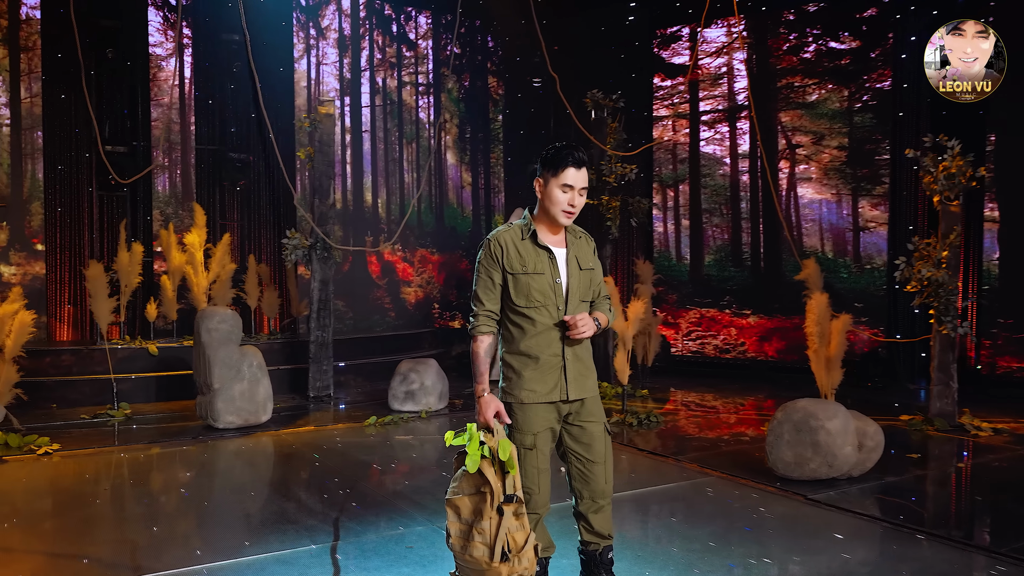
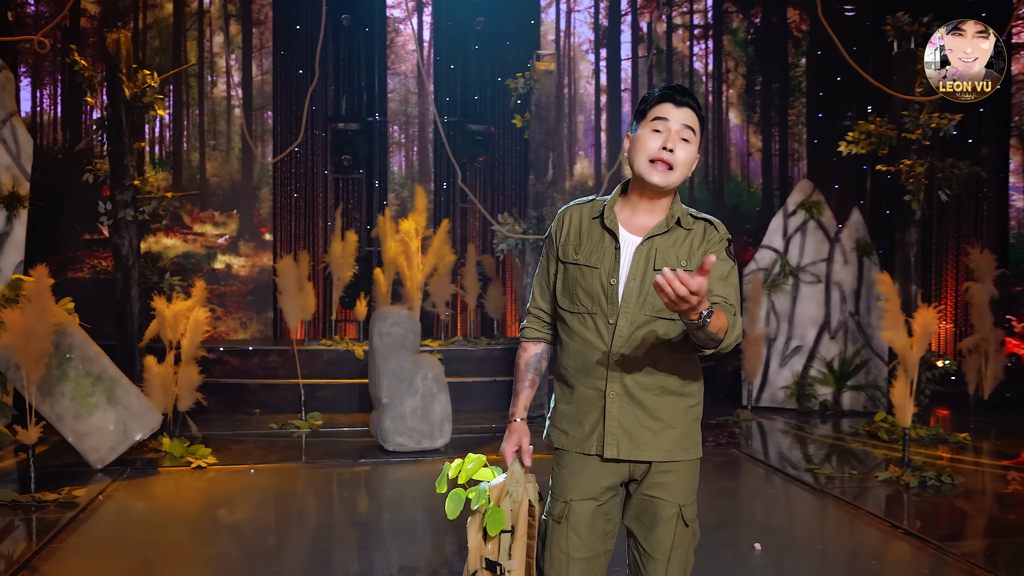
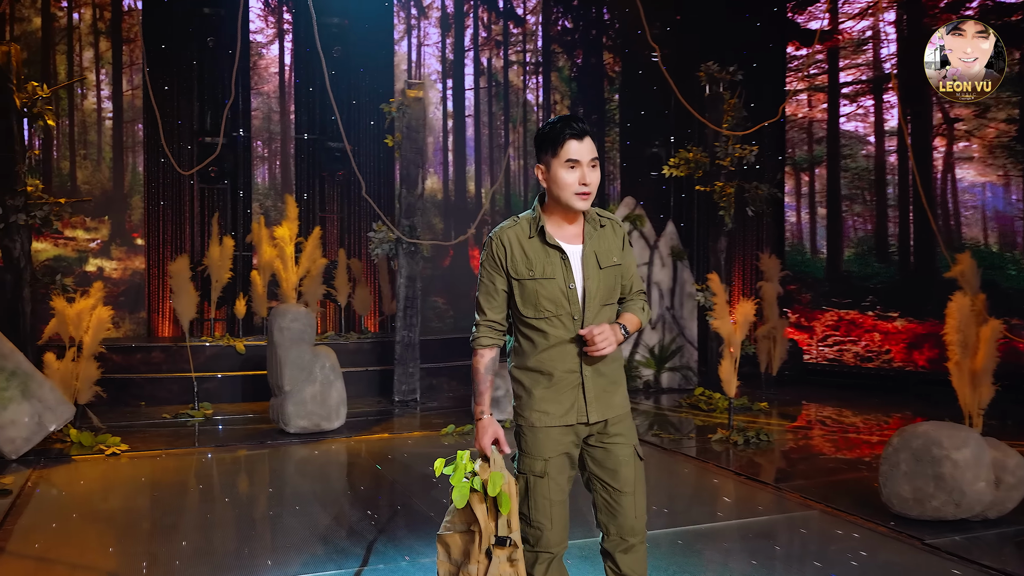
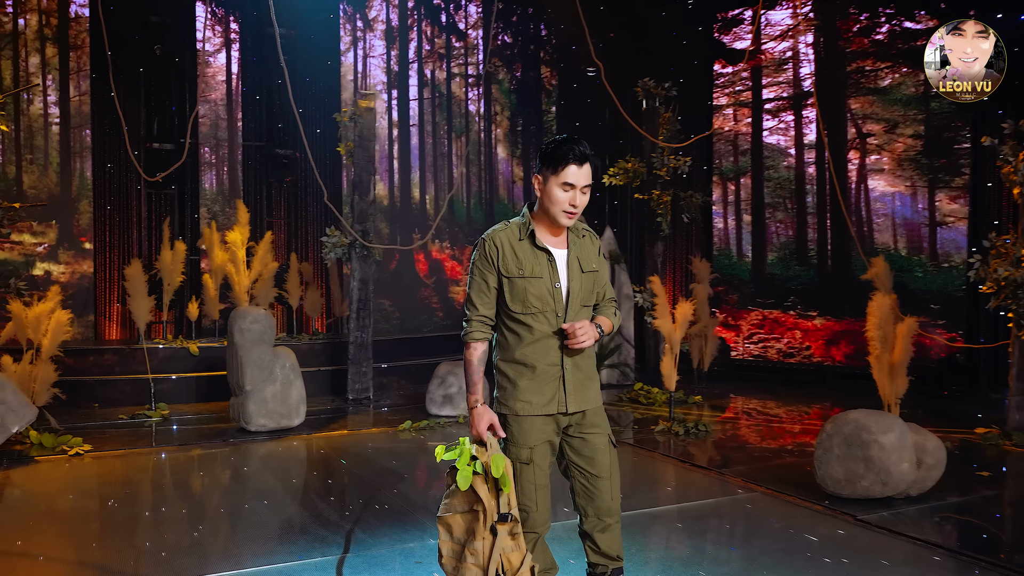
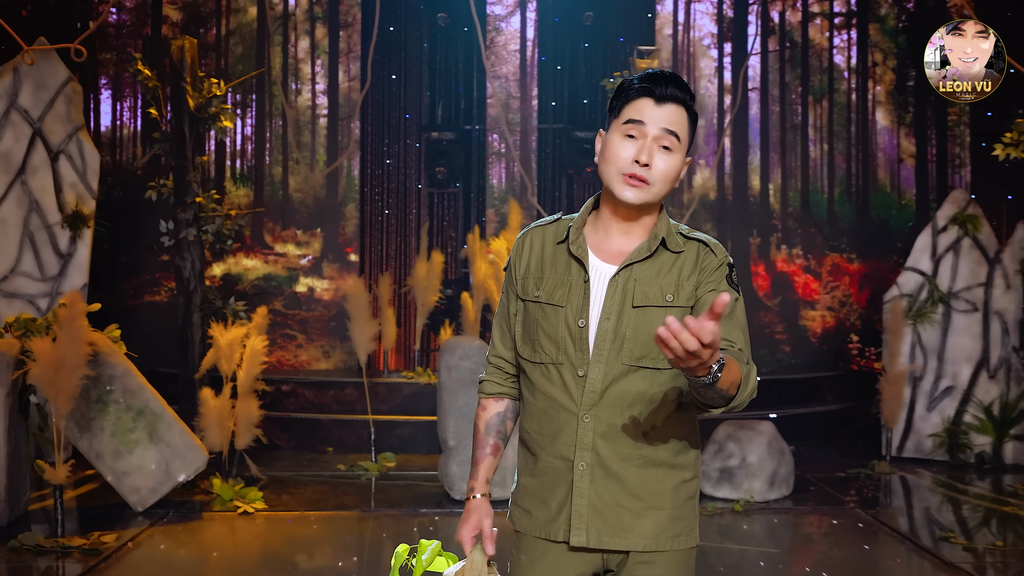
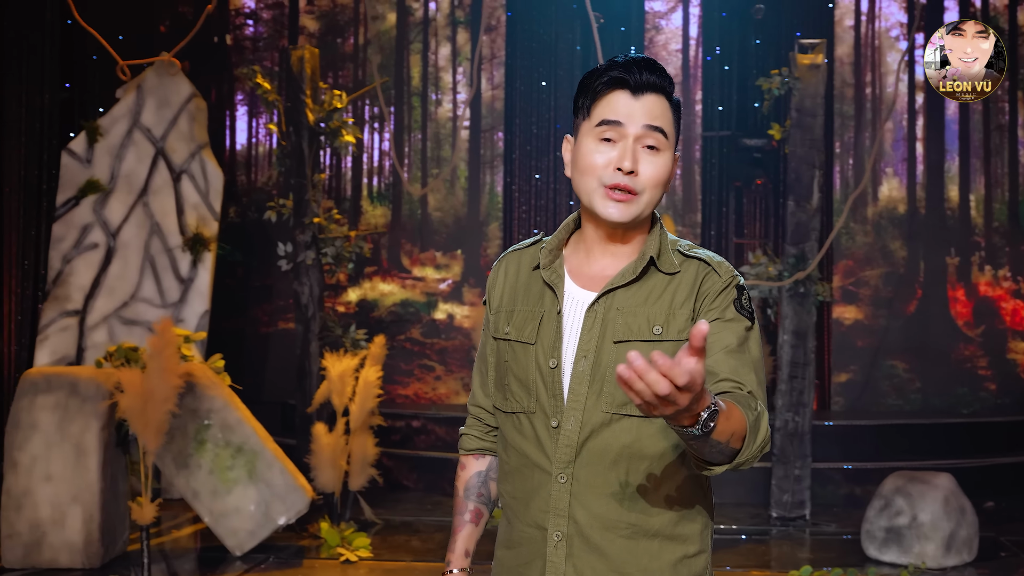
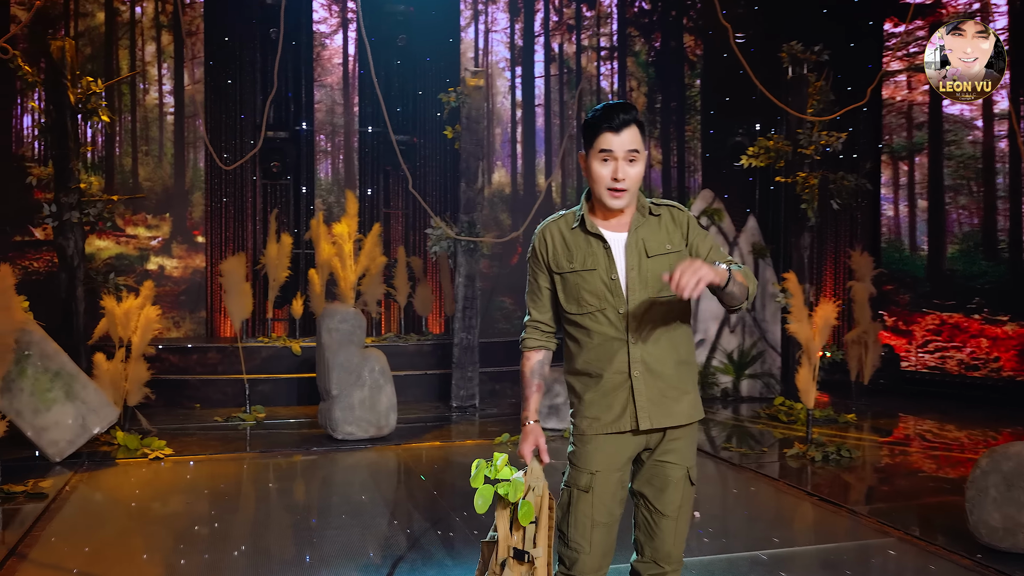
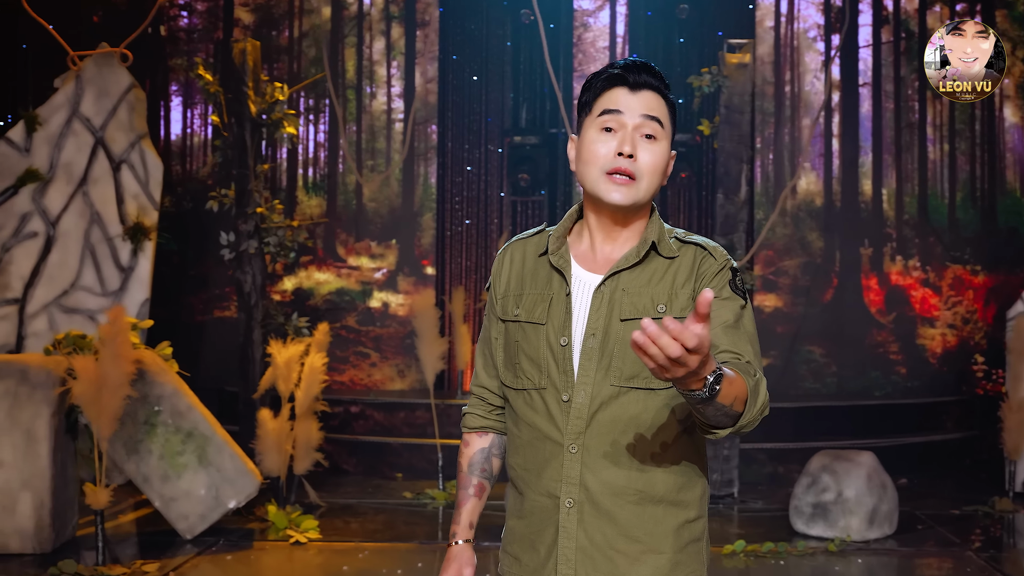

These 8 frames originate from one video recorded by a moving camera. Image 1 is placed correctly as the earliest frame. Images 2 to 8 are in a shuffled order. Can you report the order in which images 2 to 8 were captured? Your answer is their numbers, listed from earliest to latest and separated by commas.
4, 3, 7, 2, 5, 8, 6
